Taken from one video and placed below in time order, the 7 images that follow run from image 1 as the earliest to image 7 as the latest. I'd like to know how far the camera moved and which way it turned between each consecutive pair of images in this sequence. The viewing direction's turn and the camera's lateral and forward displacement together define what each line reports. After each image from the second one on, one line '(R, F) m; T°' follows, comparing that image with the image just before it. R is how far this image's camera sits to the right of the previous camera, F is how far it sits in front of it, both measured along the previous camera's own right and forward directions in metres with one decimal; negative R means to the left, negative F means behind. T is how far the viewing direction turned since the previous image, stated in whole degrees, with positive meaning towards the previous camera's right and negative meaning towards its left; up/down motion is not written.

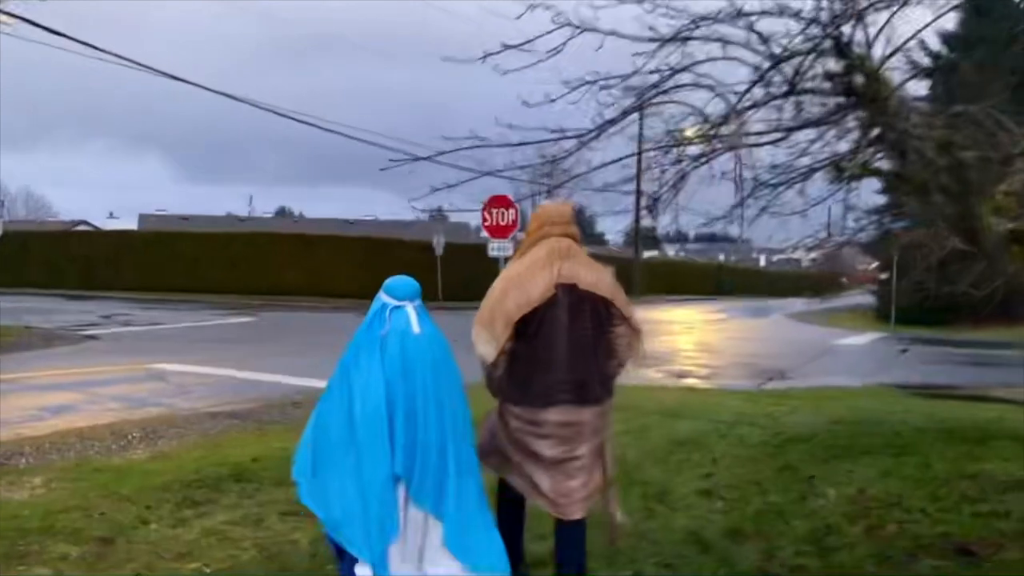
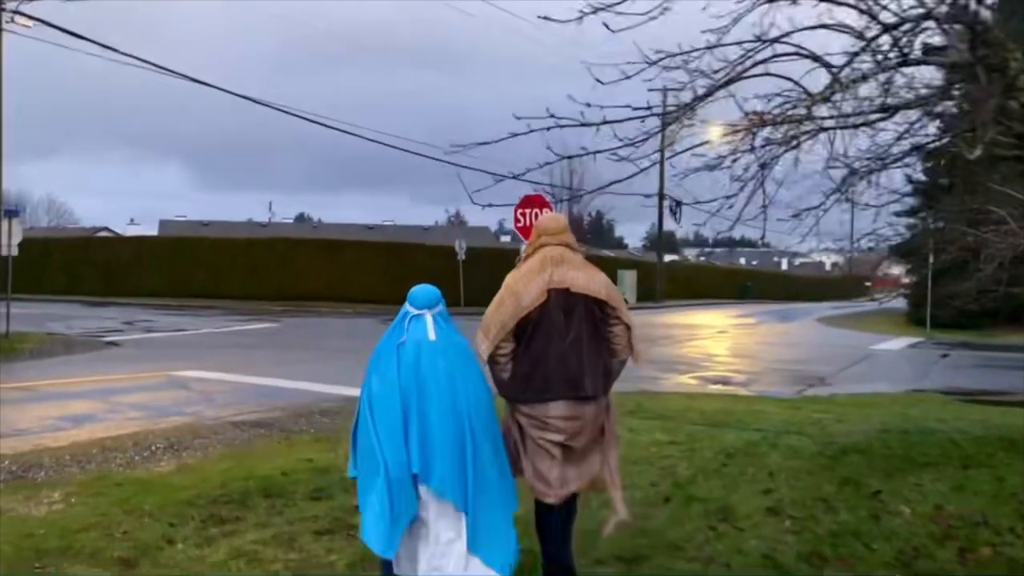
(-0.2, +0.4) m; -1°
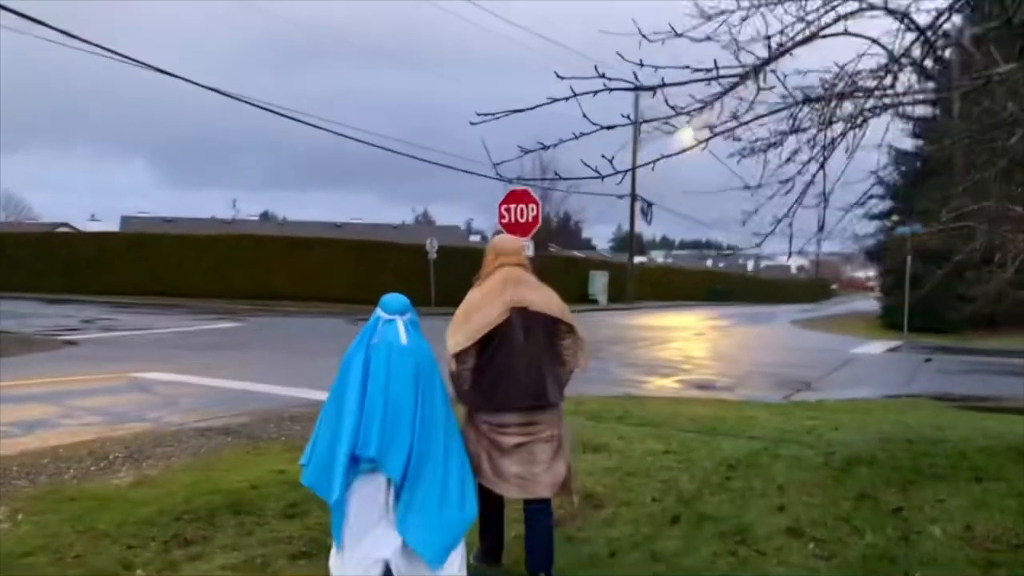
(-0.2, +0.5) m; +2°
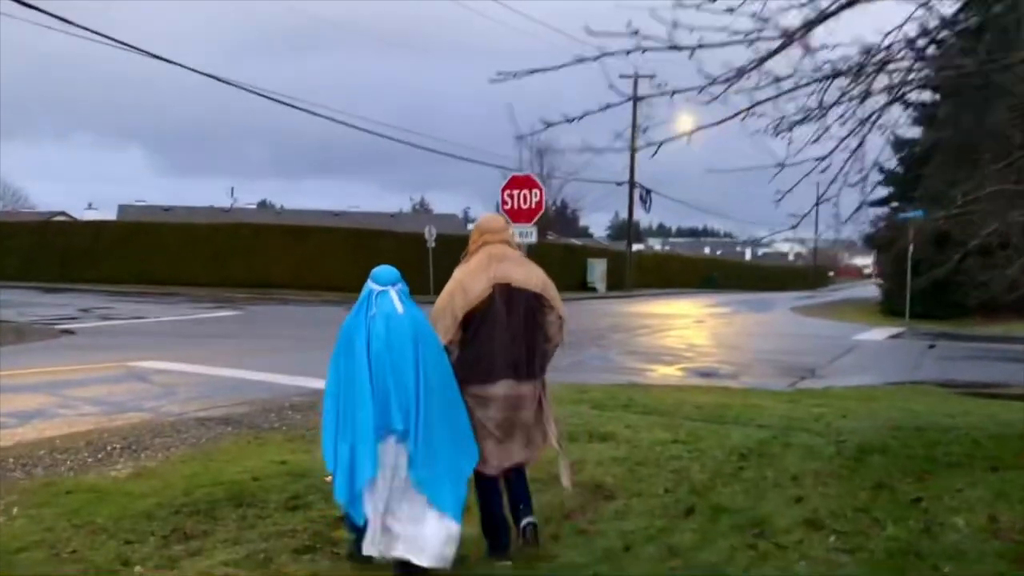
(-0.1, +0.2) m; 0°
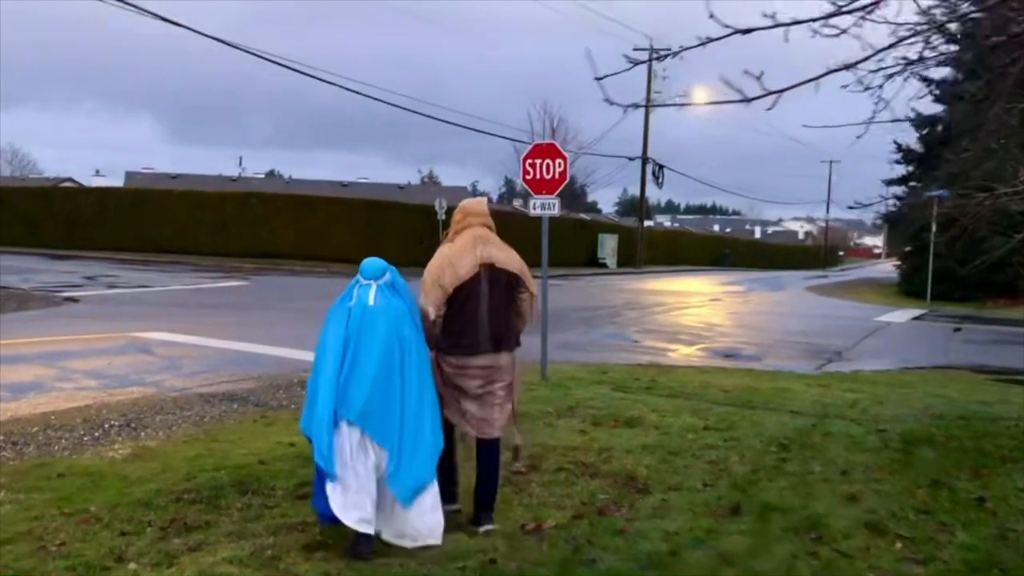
(-0.1, +0.5) m; 0°
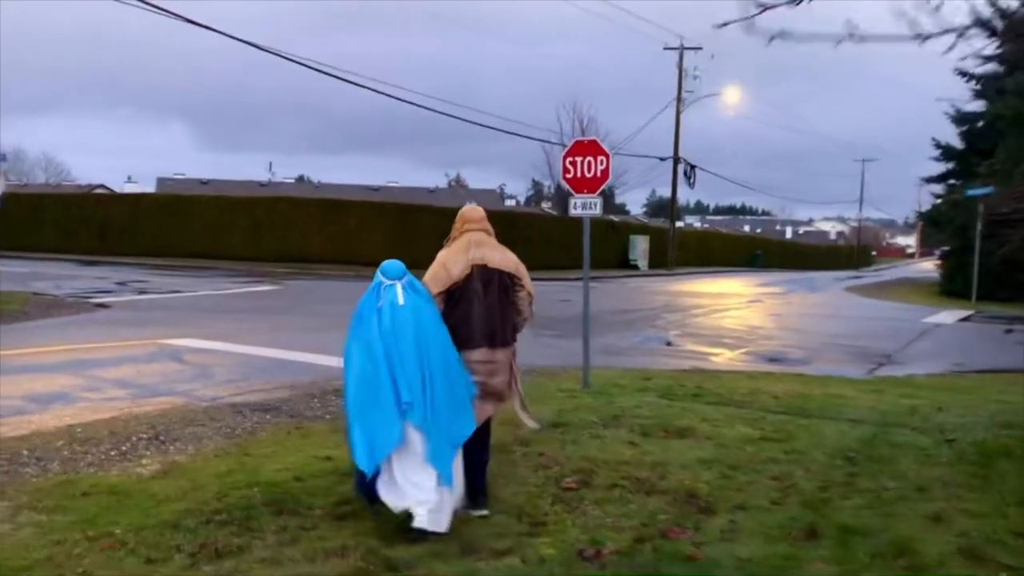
(-0.1, +0.4) m; -2°
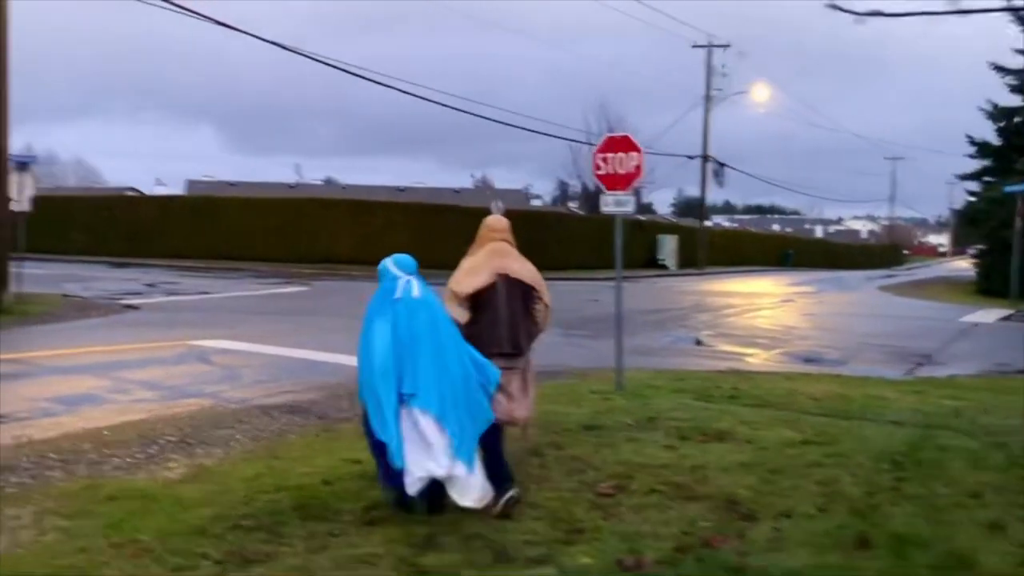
(0.0, +0.2) m; -1°
